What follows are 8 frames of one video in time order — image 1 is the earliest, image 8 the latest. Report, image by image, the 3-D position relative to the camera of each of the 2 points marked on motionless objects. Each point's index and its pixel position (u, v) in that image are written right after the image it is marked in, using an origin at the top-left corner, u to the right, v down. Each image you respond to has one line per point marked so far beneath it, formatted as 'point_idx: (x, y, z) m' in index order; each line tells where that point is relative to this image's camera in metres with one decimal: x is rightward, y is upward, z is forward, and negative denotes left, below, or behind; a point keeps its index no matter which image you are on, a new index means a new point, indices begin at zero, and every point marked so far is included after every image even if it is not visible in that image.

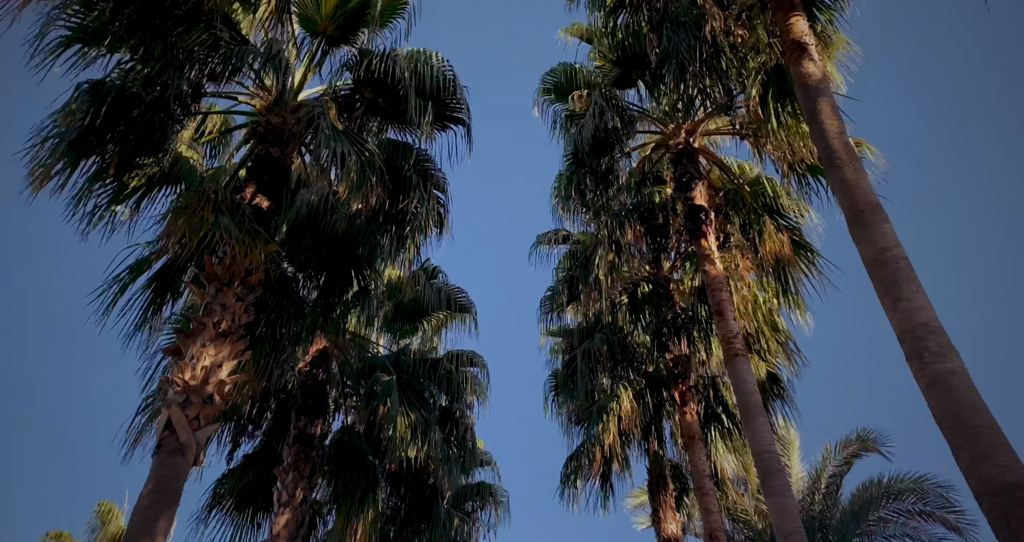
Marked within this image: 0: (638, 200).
0: (+1.8, +1.0, +11.7) m
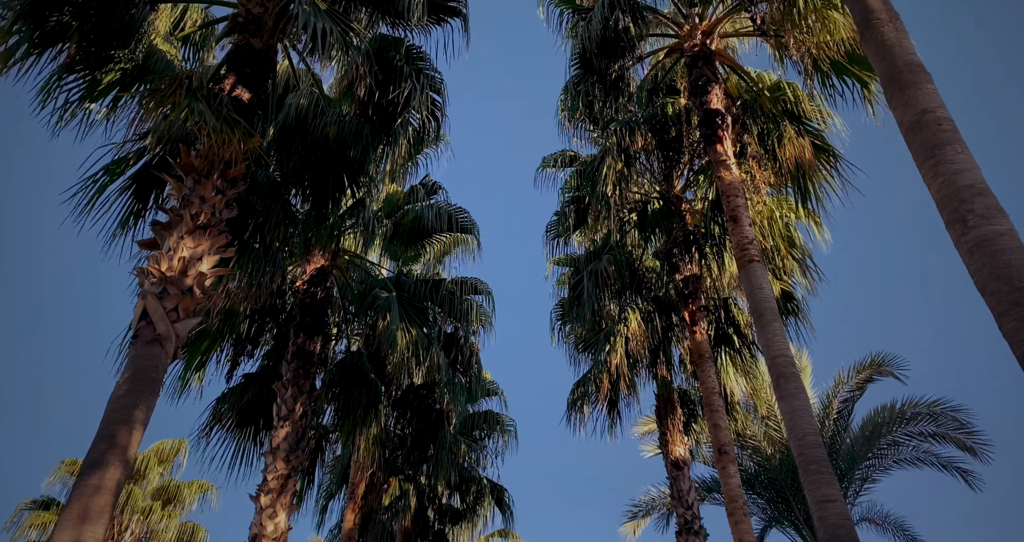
0: (+1.8, +2.1, +11.1) m
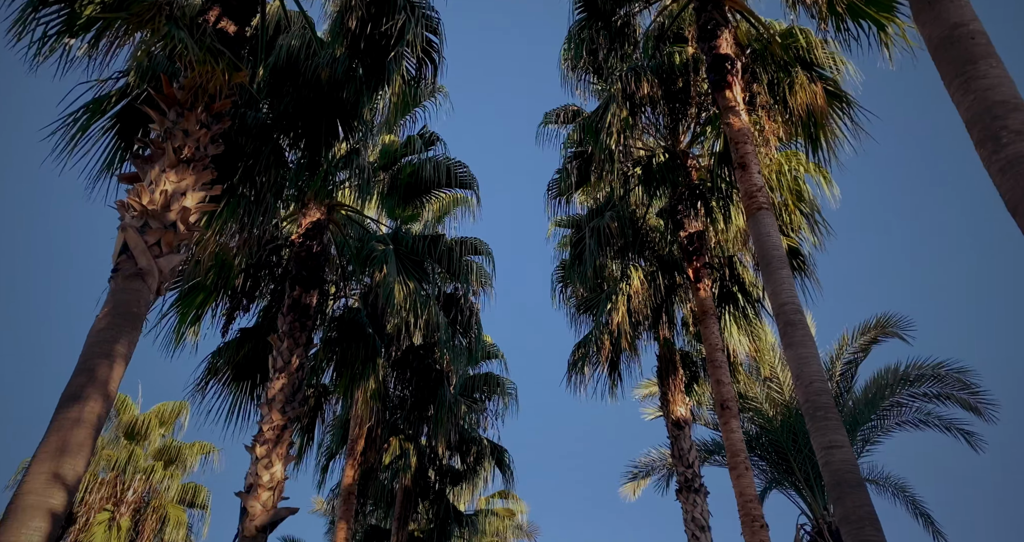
0: (+1.9, +2.7, +10.8) m
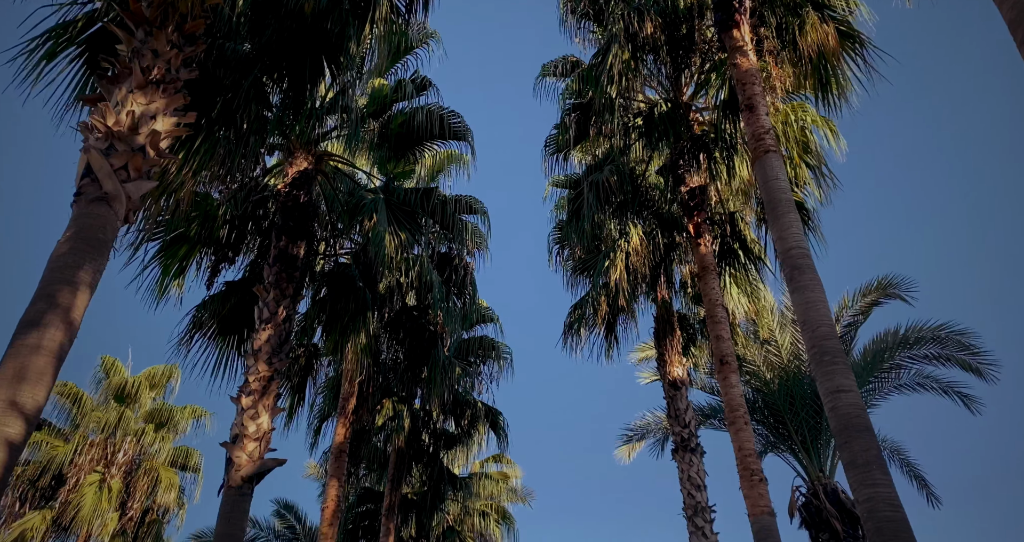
0: (+1.8, +3.3, +10.4) m
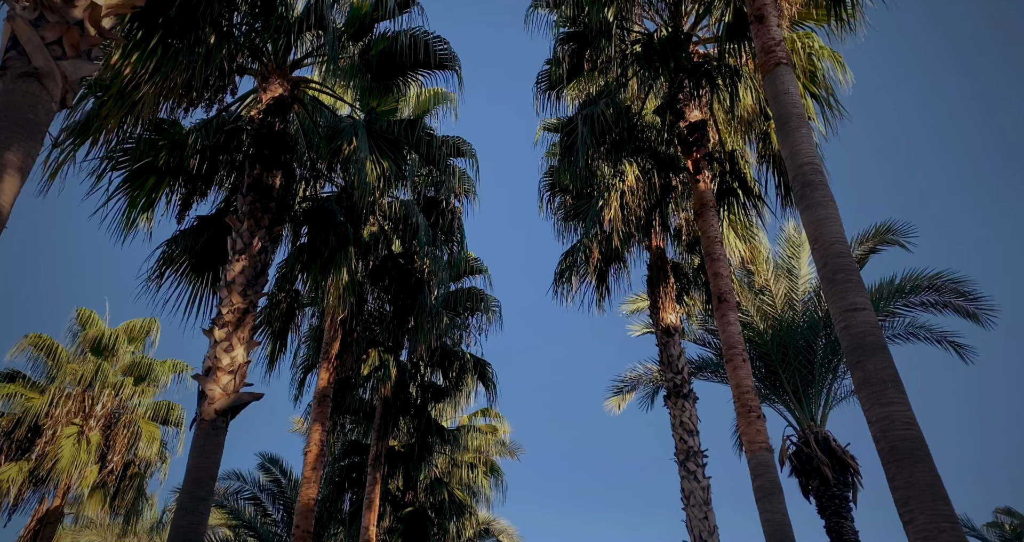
0: (+1.7, +4.1, +9.7) m
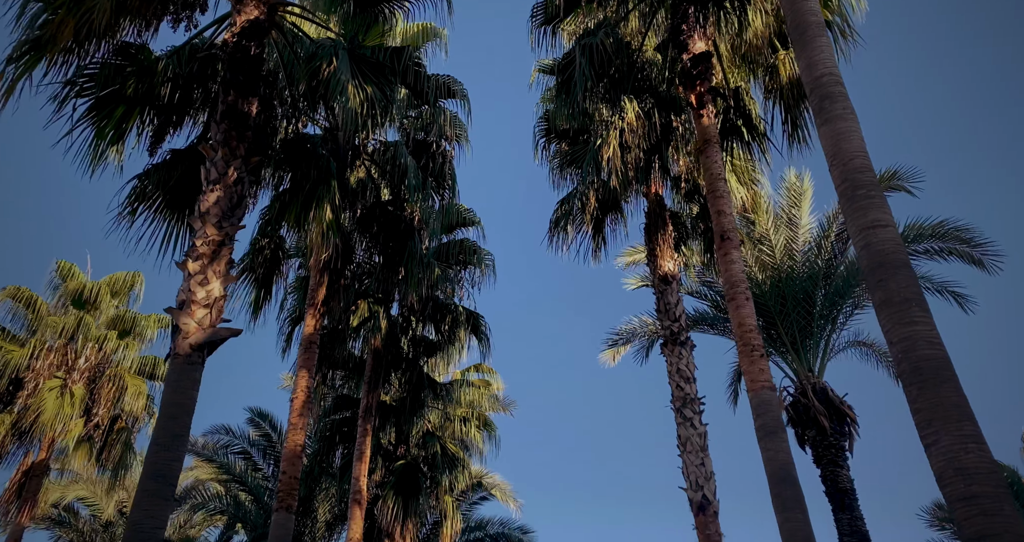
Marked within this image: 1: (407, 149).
0: (+1.6, +4.8, +9.1) m
1: (-1.7, +2.0, +13.8) m
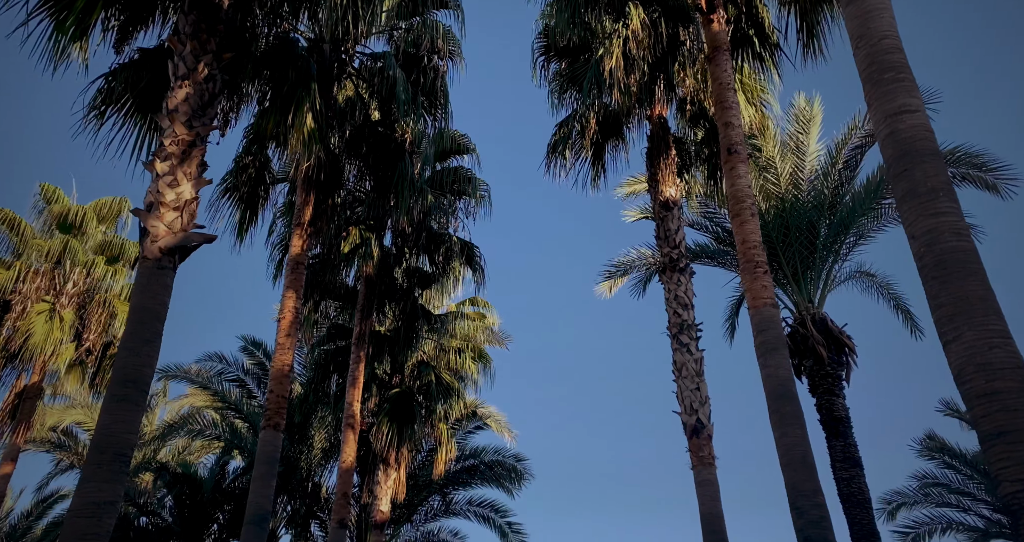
0: (+1.6, +5.6, +8.3) m
1: (-1.8, +3.3, +13.2) m
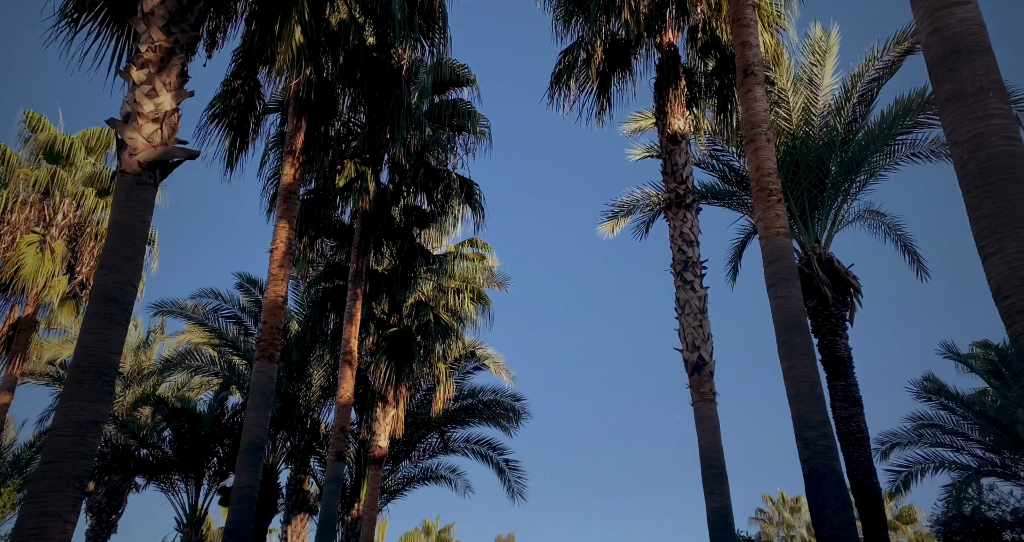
0: (+1.7, +6.3, +7.5) m
1: (-1.7, +4.3, +12.6) m
